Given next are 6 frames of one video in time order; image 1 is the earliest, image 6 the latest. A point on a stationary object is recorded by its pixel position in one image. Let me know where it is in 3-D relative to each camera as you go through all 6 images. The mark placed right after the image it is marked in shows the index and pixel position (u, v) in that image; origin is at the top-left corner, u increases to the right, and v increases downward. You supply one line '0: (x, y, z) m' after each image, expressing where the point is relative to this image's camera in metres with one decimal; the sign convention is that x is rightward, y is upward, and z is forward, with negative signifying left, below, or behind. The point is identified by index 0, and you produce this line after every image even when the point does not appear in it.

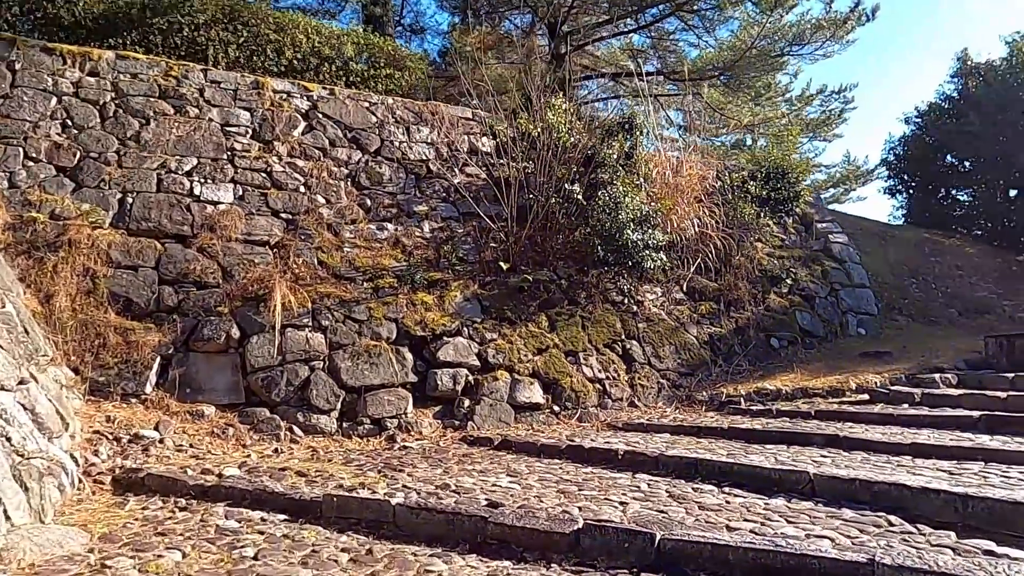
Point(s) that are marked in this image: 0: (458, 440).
0: (-0.4, -1.1, +5.6) m
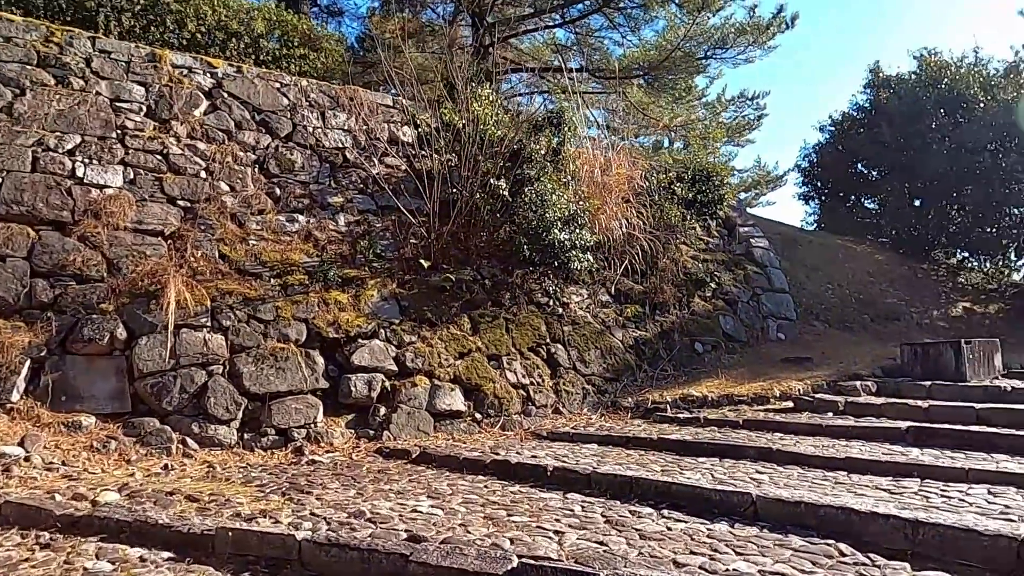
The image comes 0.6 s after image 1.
0: (-1.0, -1.1, +5.2) m
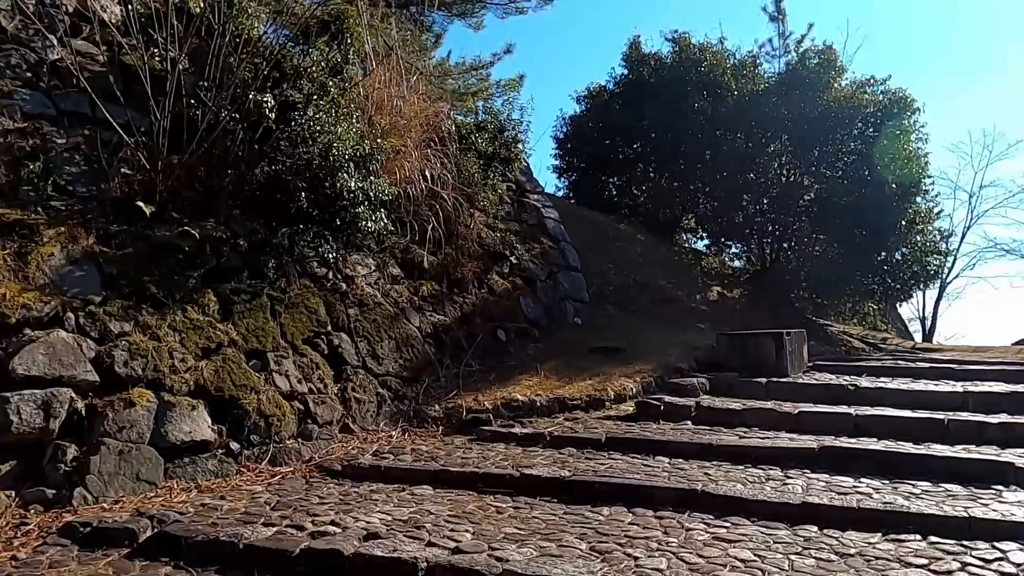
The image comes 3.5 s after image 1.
0: (-1.8, -1.0, +2.9) m
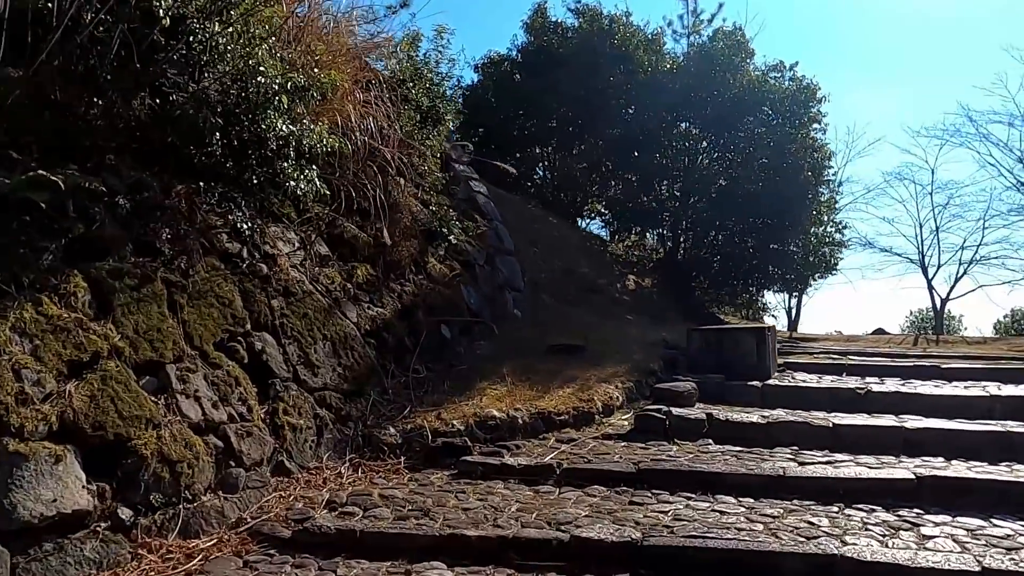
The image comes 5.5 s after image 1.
0: (-1.4, -0.9, +1.5) m
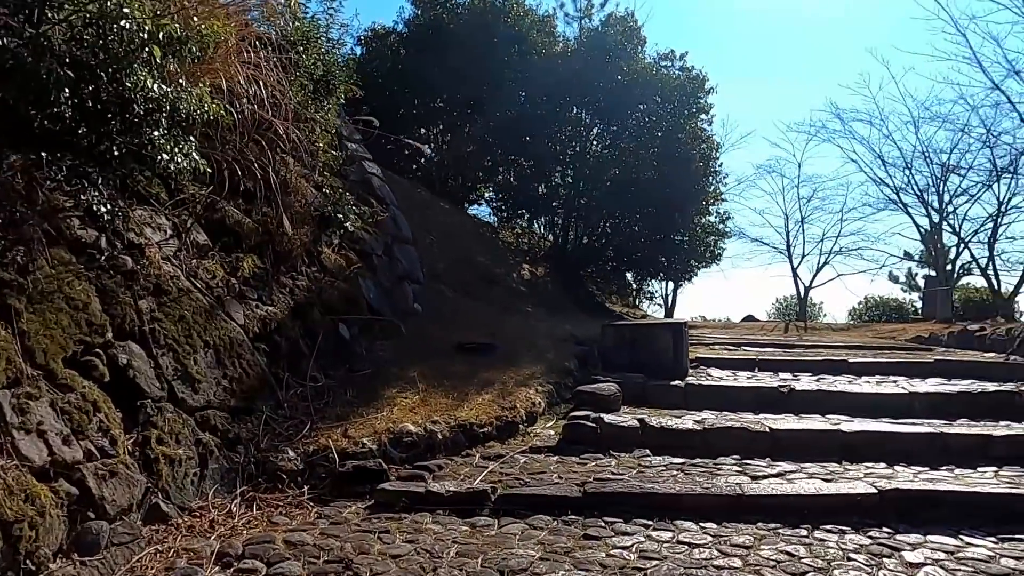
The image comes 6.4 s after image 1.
0: (-1.3, -0.9, +0.8) m
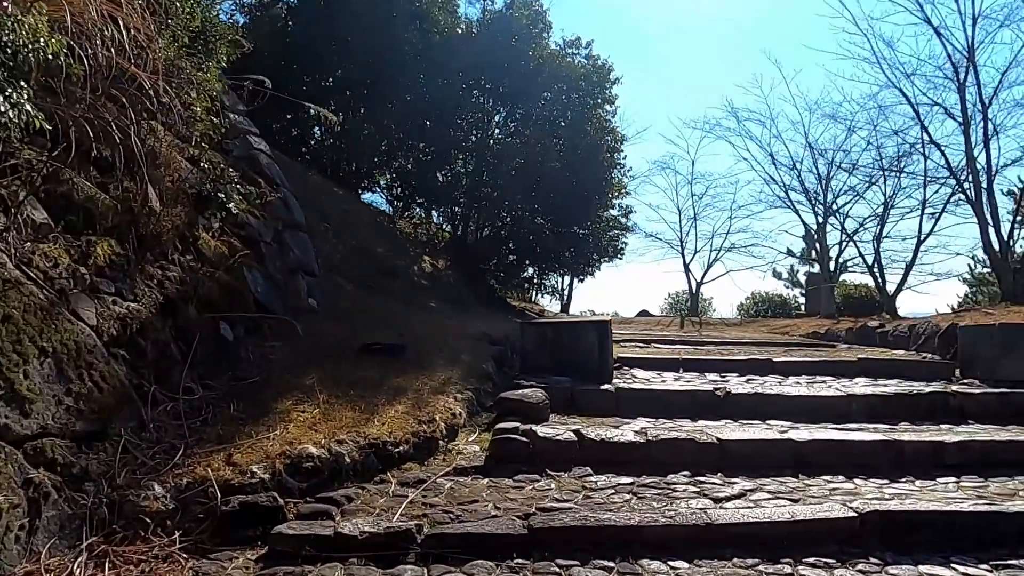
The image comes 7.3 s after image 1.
0: (-1.2, -0.9, +0.1) m
